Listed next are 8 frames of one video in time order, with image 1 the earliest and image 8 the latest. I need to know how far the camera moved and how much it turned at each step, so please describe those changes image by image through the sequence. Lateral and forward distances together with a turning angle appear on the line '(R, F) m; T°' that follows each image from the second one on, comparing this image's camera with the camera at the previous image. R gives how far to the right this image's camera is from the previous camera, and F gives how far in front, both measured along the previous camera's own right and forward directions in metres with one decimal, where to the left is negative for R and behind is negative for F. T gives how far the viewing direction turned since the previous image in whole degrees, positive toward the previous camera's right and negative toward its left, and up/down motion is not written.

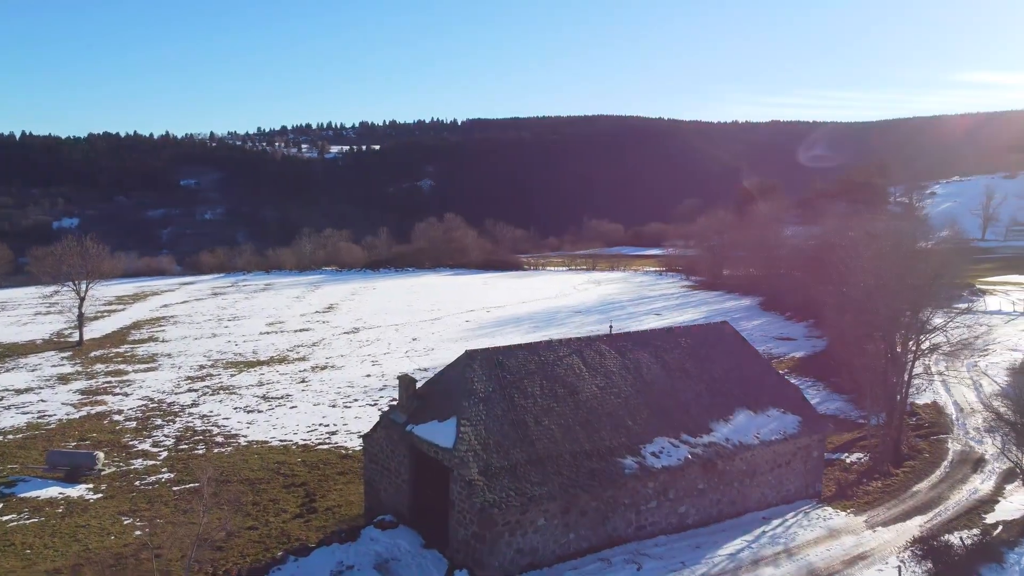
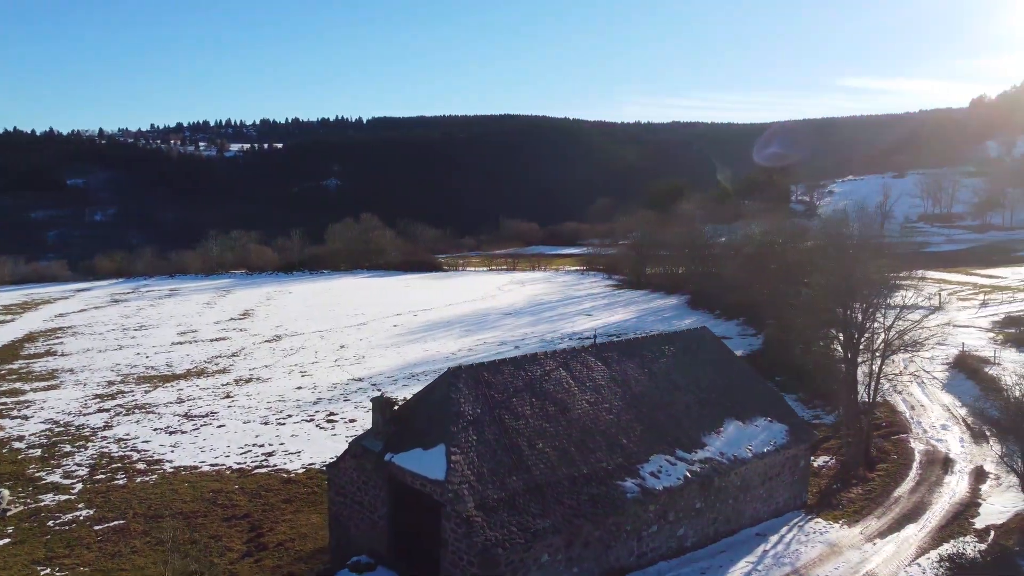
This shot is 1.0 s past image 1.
(-1.0, +1.2) m; +7°
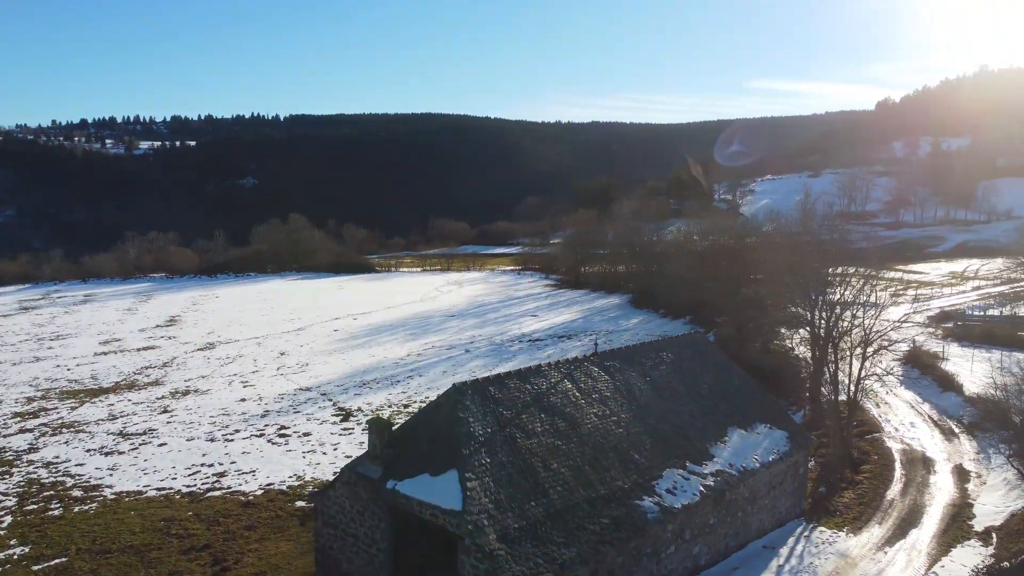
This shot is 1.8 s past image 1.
(-1.0, +0.9) m; +5°
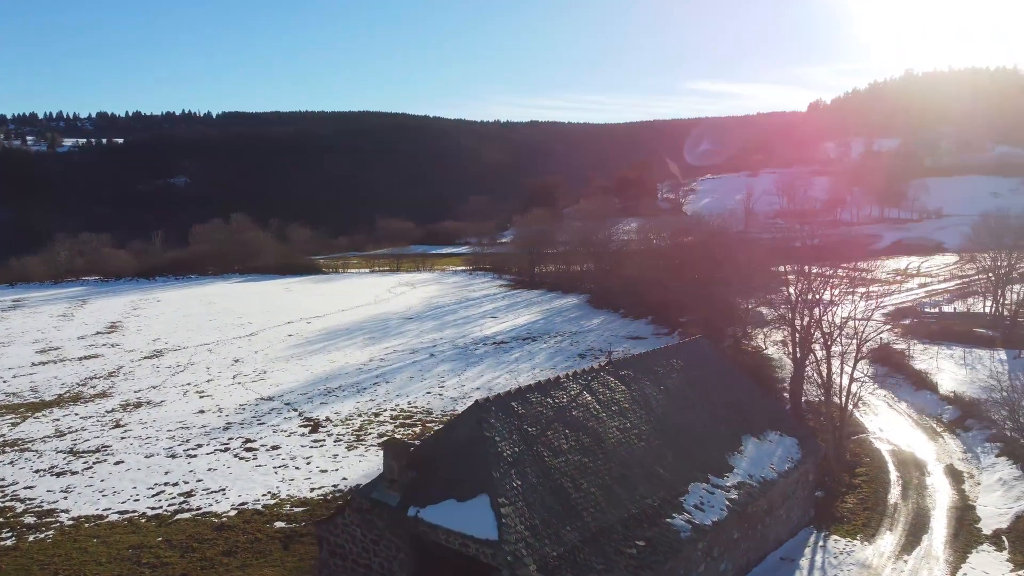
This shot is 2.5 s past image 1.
(-1.0, +0.7) m; +4°
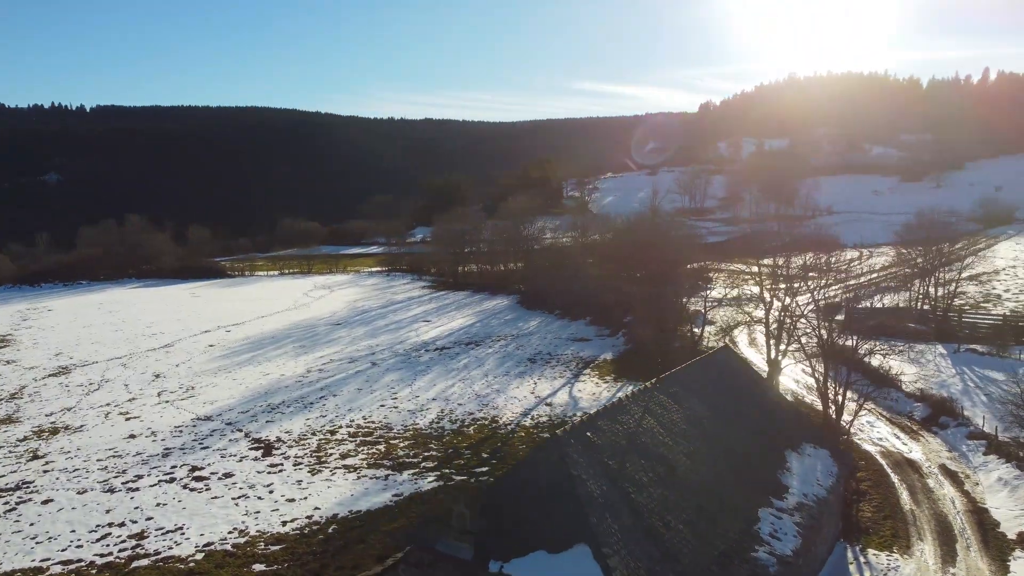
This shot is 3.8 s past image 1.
(-1.8, +1.2) m; +7°
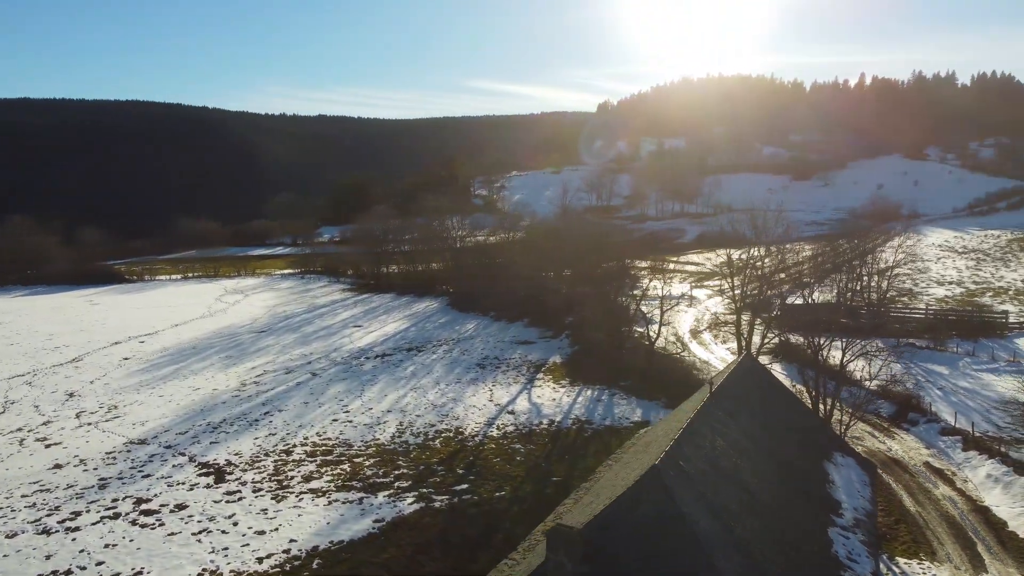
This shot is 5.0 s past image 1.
(-1.7, +1.0) m; +7°
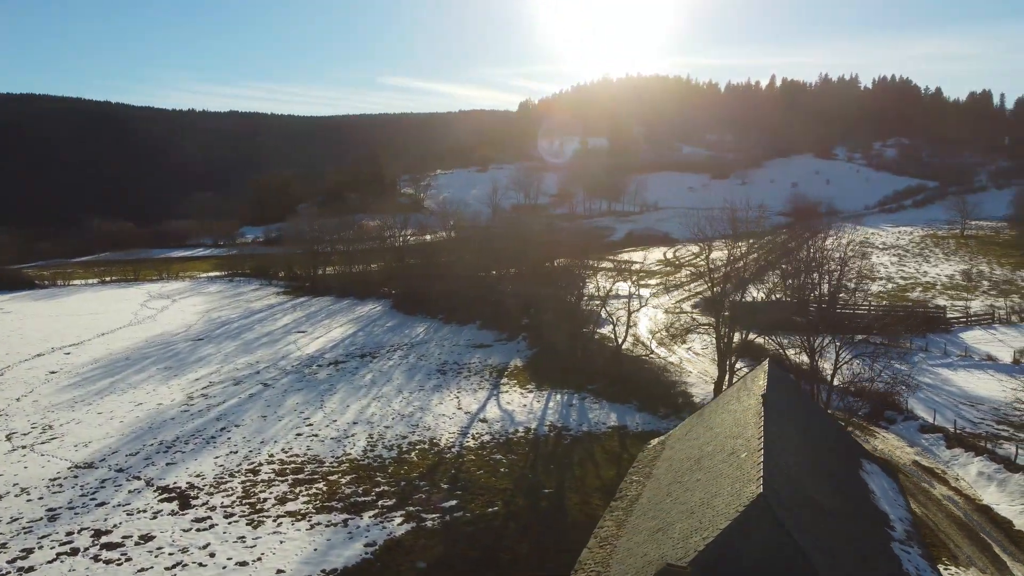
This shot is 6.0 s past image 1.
(-1.4, +0.8) m; +6°
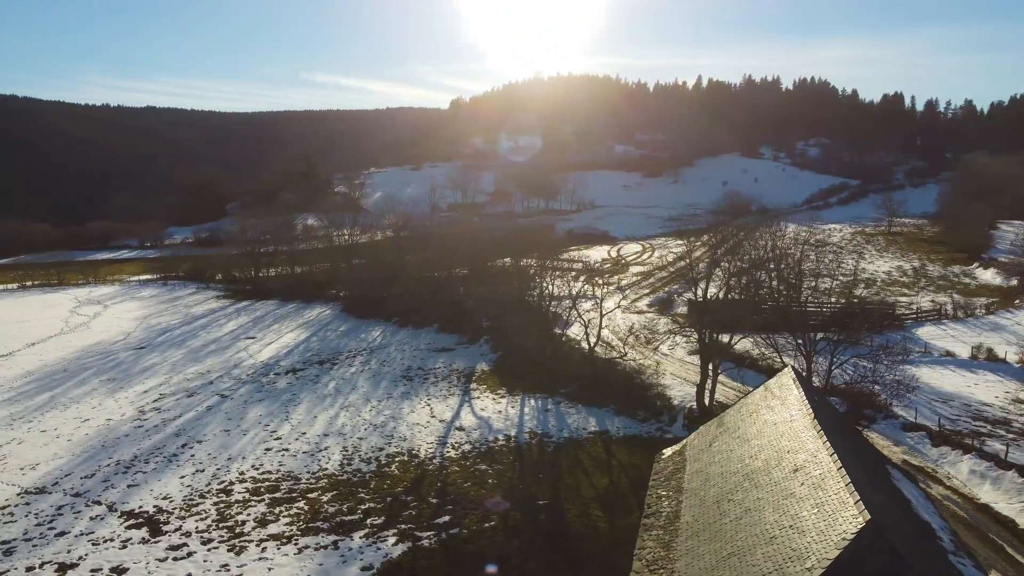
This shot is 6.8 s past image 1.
(-1.2, +0.6) m; +5°
